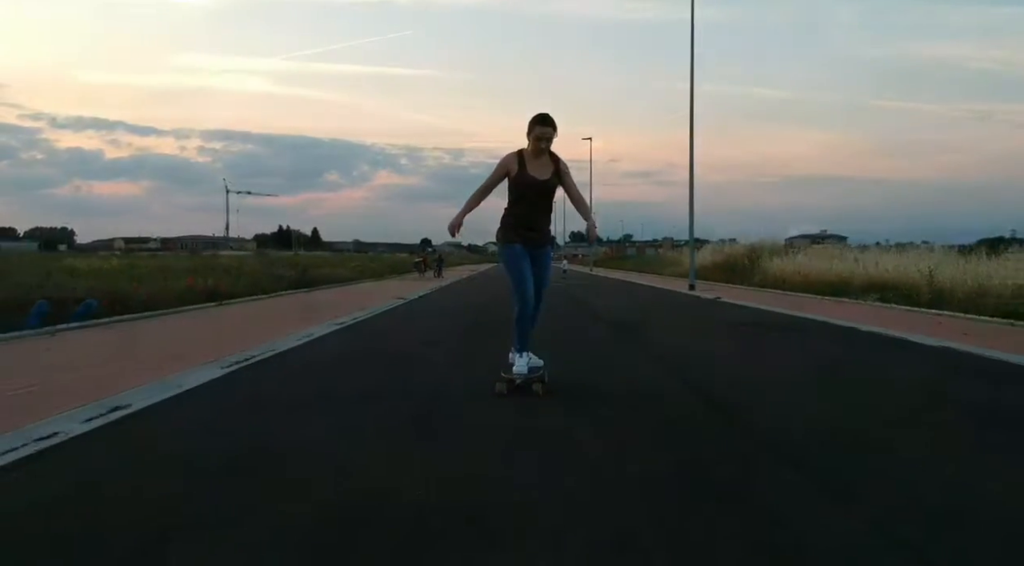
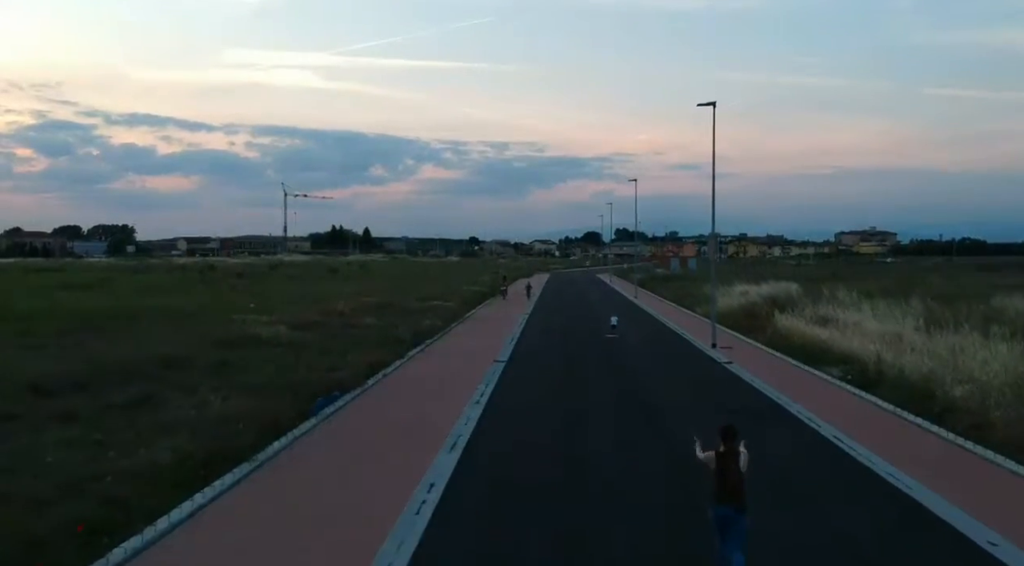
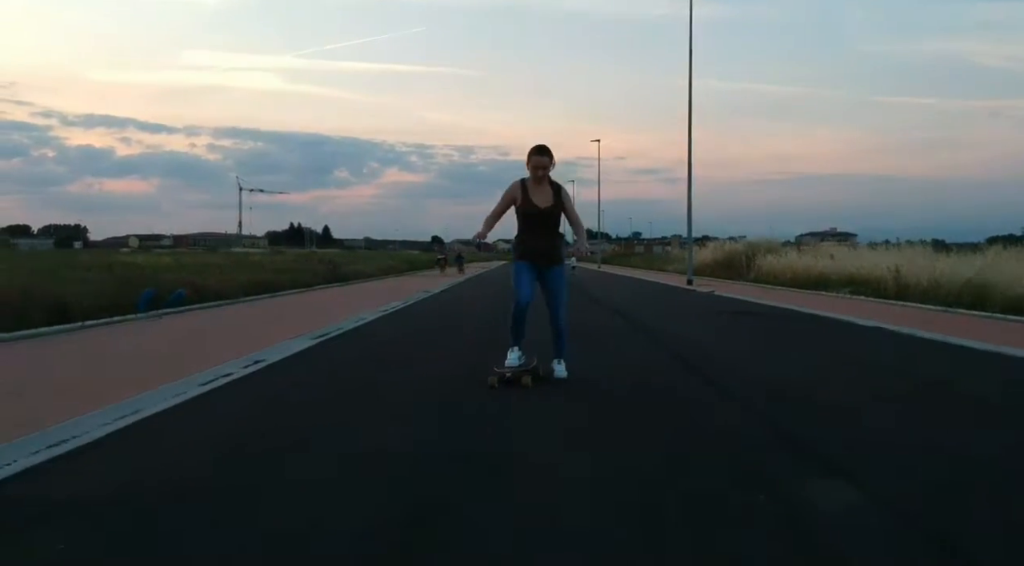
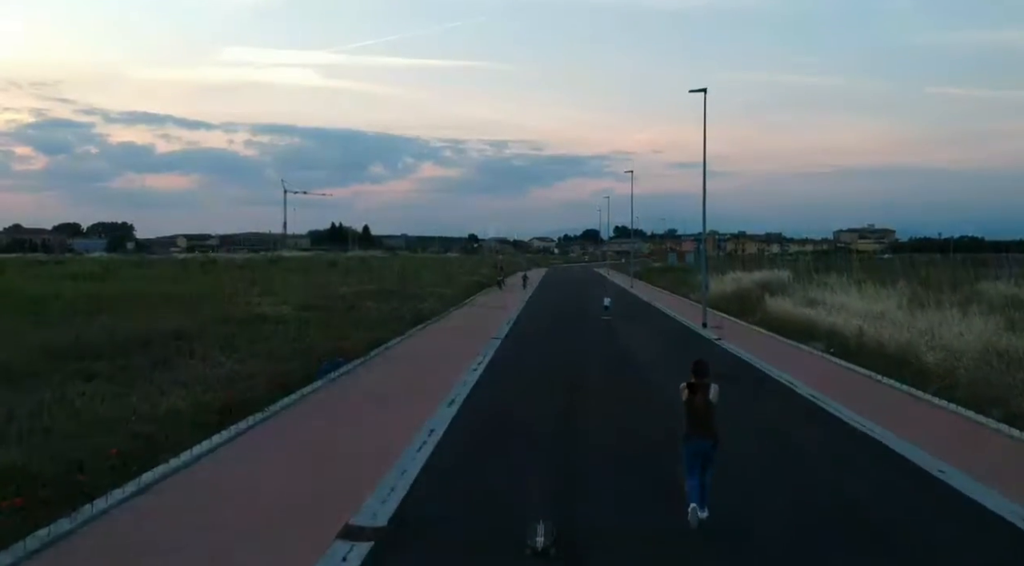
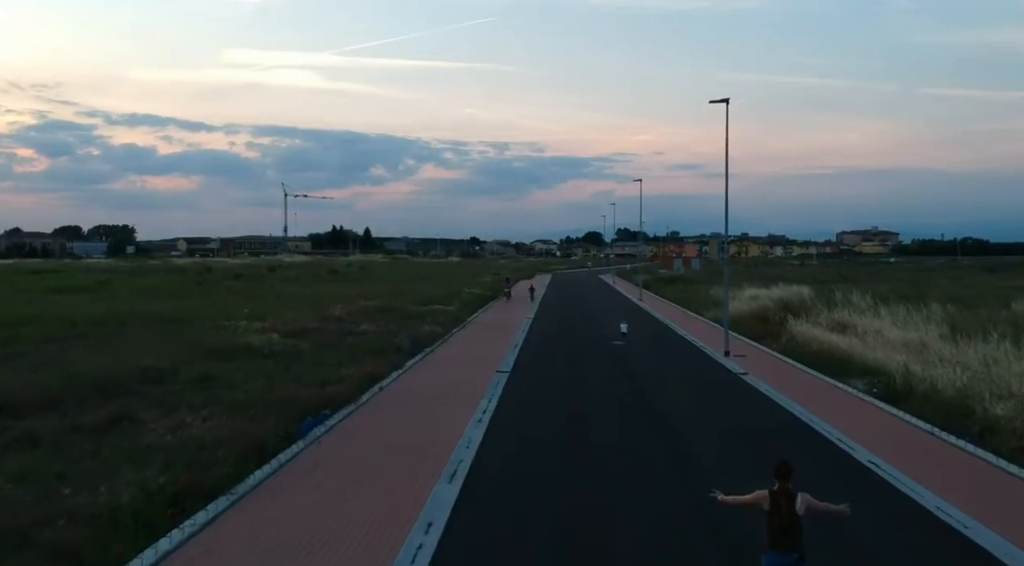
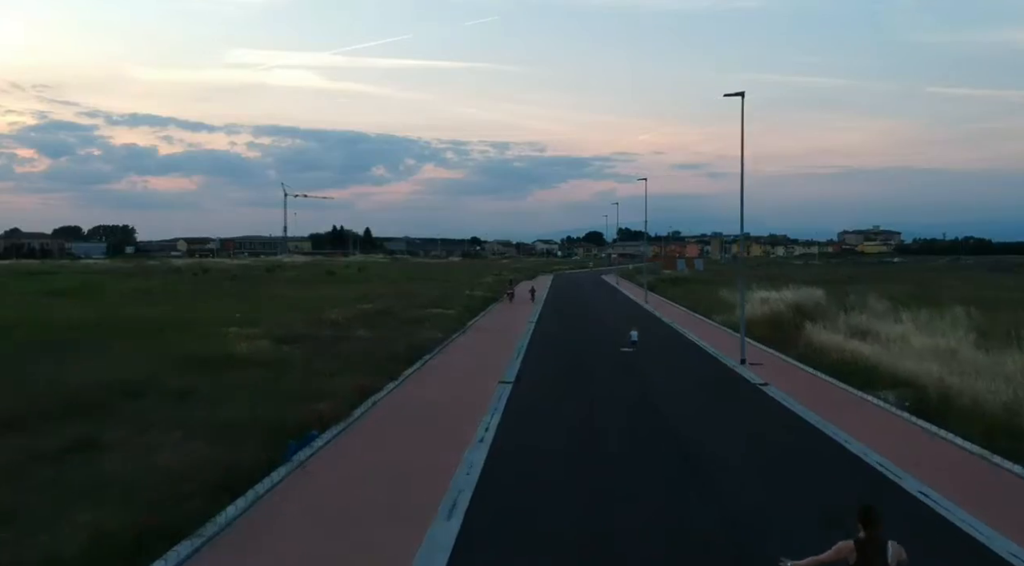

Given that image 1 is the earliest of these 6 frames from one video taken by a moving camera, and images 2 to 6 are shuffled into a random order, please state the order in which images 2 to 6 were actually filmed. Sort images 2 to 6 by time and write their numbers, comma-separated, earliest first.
3, 4, 2, 5, 6
